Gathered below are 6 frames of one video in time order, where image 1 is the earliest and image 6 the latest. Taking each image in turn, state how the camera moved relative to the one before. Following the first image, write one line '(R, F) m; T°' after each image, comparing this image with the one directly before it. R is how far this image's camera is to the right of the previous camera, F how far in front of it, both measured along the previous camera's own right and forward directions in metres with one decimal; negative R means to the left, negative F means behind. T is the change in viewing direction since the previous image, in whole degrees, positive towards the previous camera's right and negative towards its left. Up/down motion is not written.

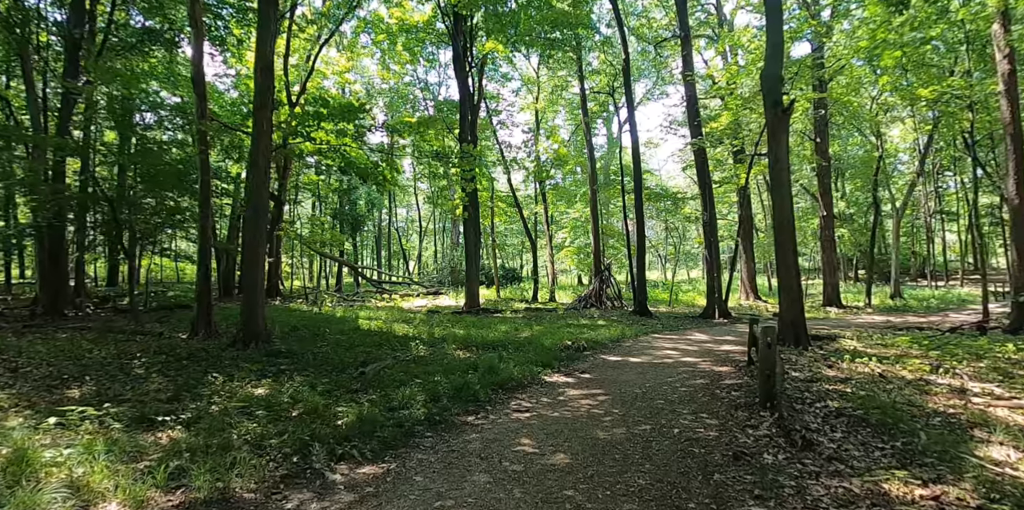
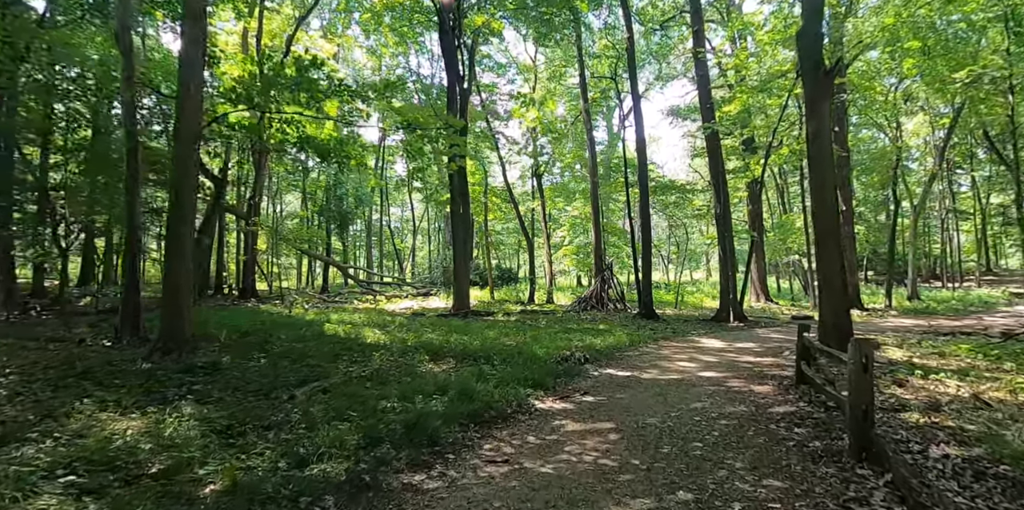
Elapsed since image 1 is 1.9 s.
(+0.2, +1.5) m; 0°
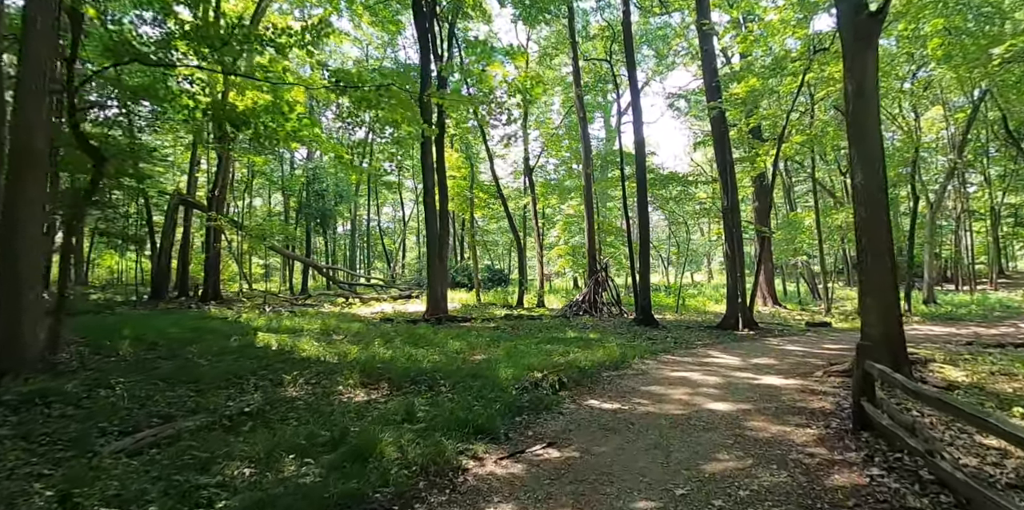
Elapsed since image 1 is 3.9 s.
(+0.5, +1.6) m; 0°
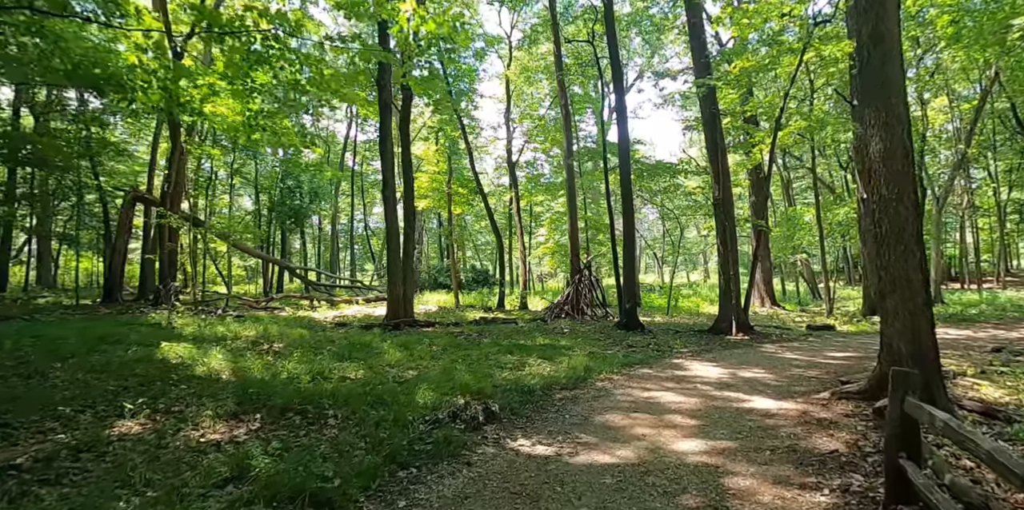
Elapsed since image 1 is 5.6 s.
(+0.7, +1.3) m; 0°
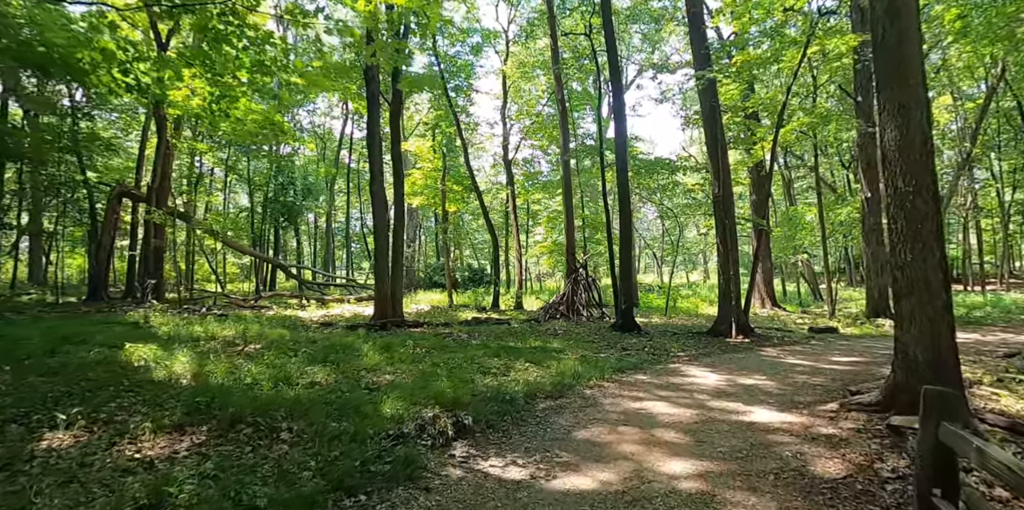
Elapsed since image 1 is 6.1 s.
(+0.2, +0.4) m; 0°
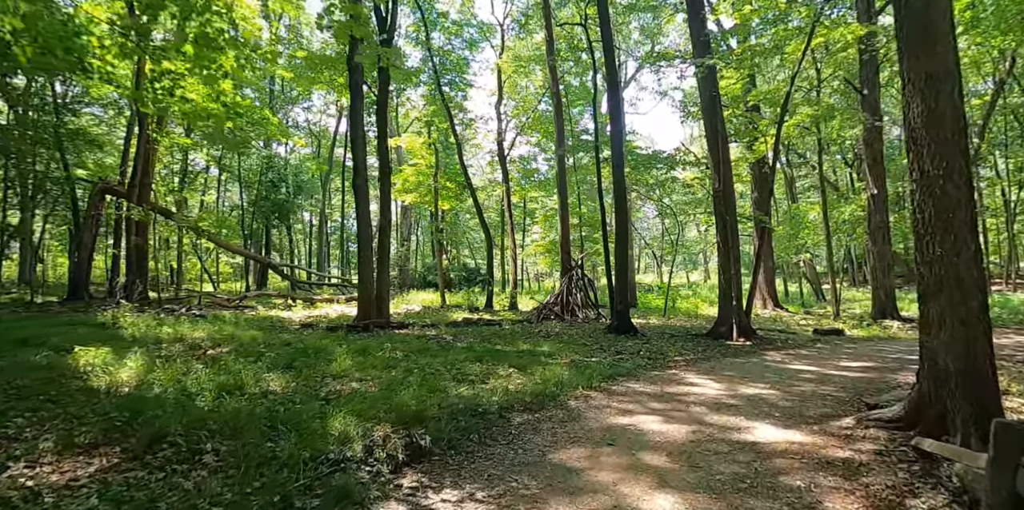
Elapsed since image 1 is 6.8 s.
(+0.2, +0.5) m; 0°
